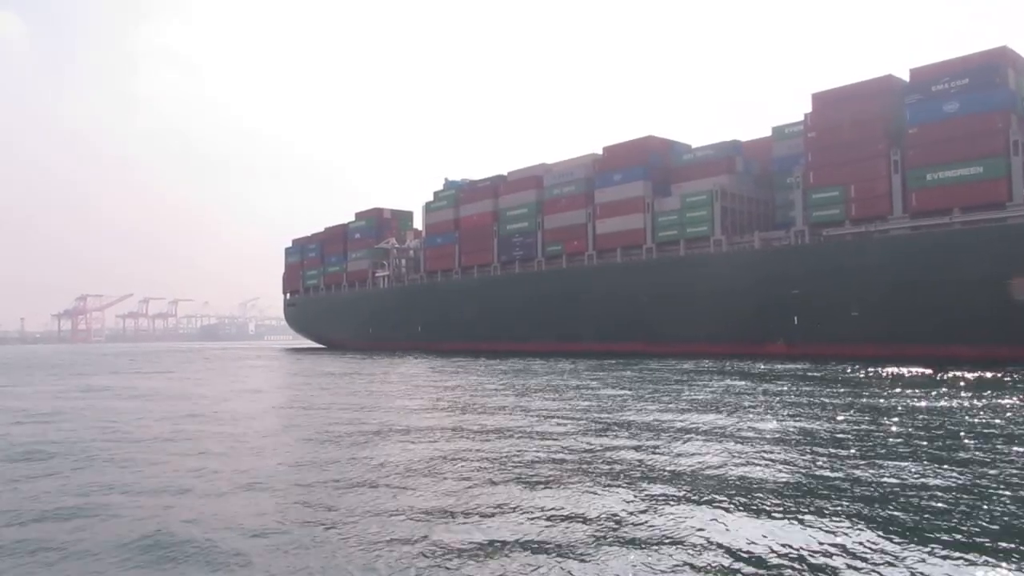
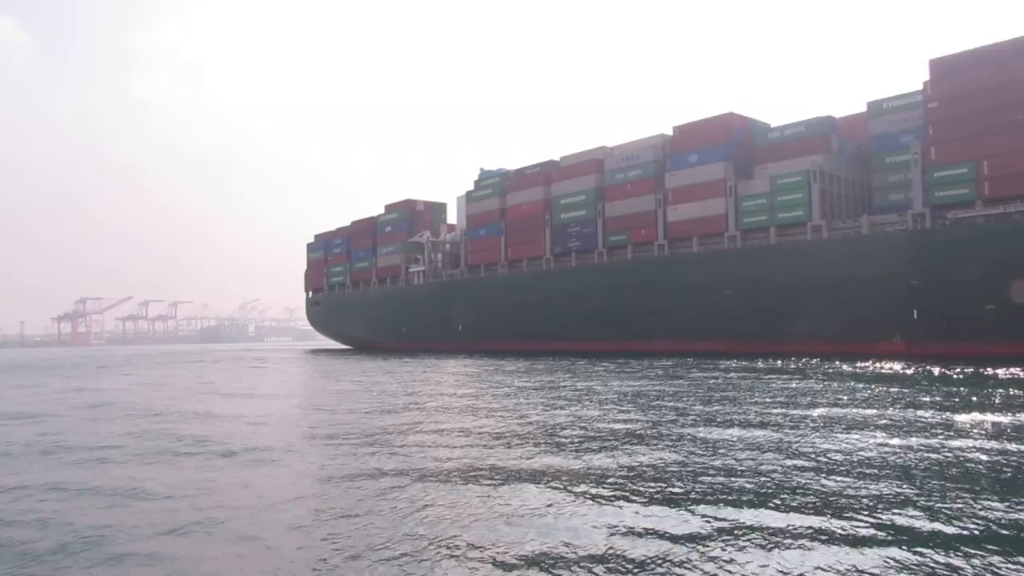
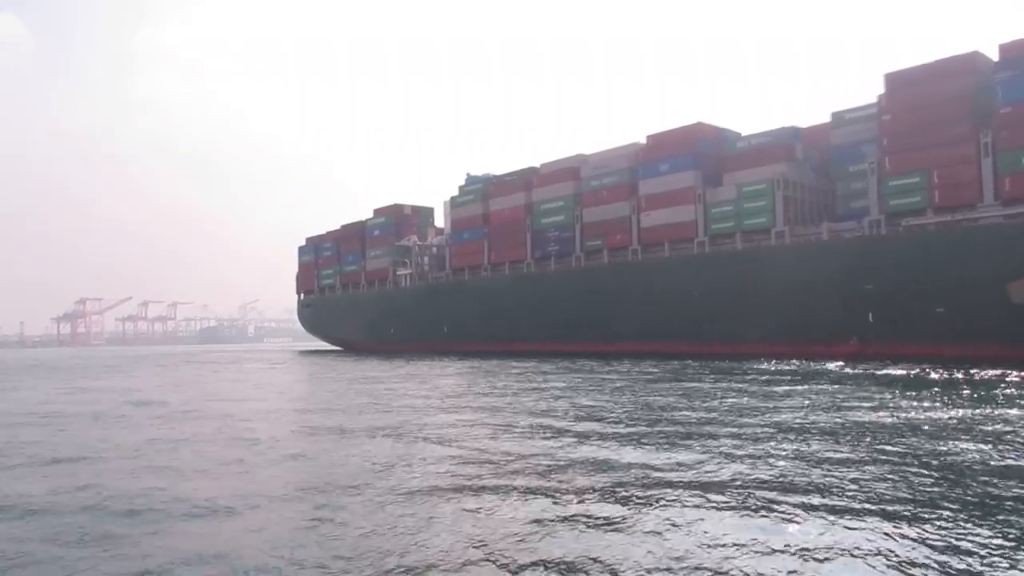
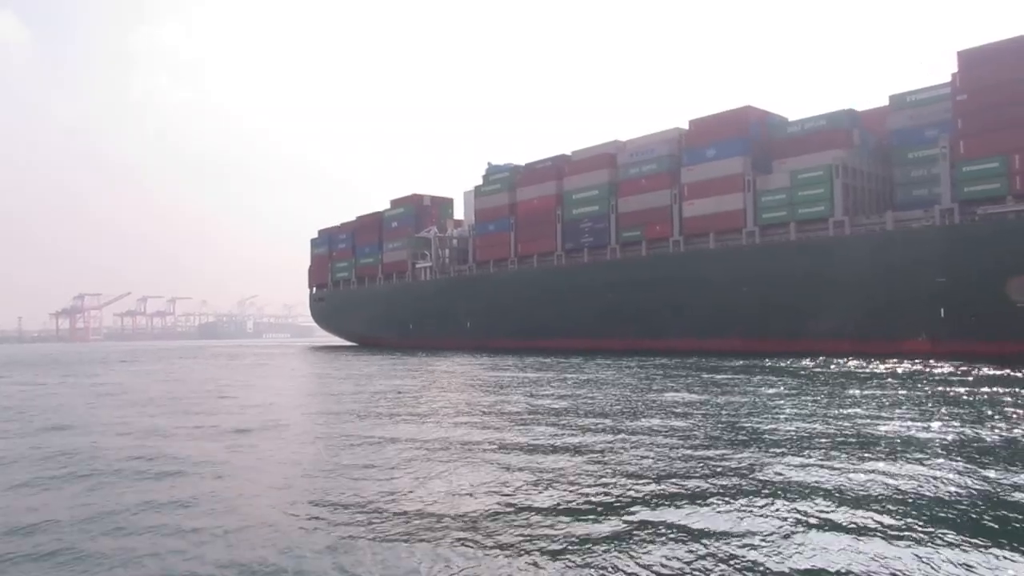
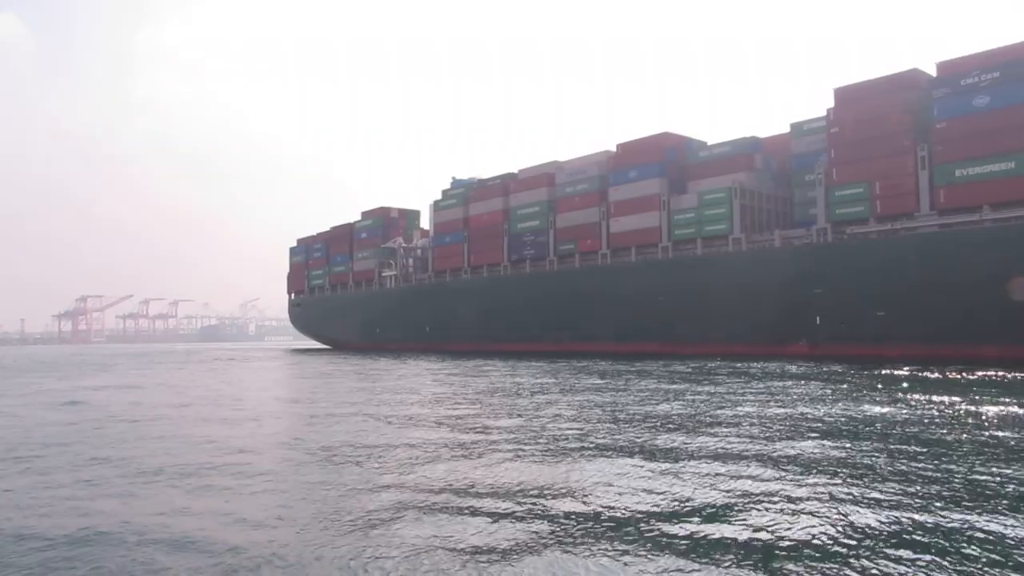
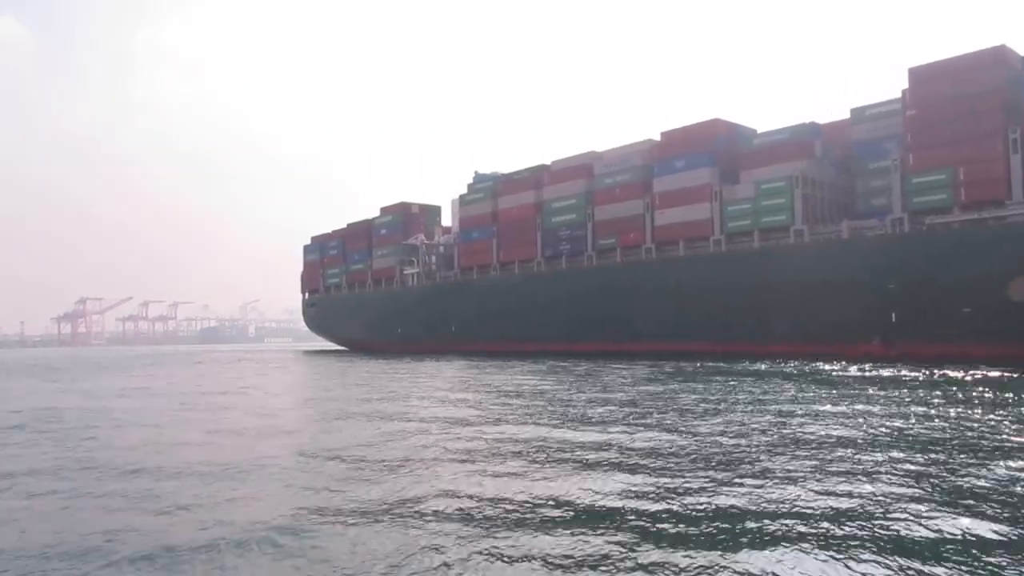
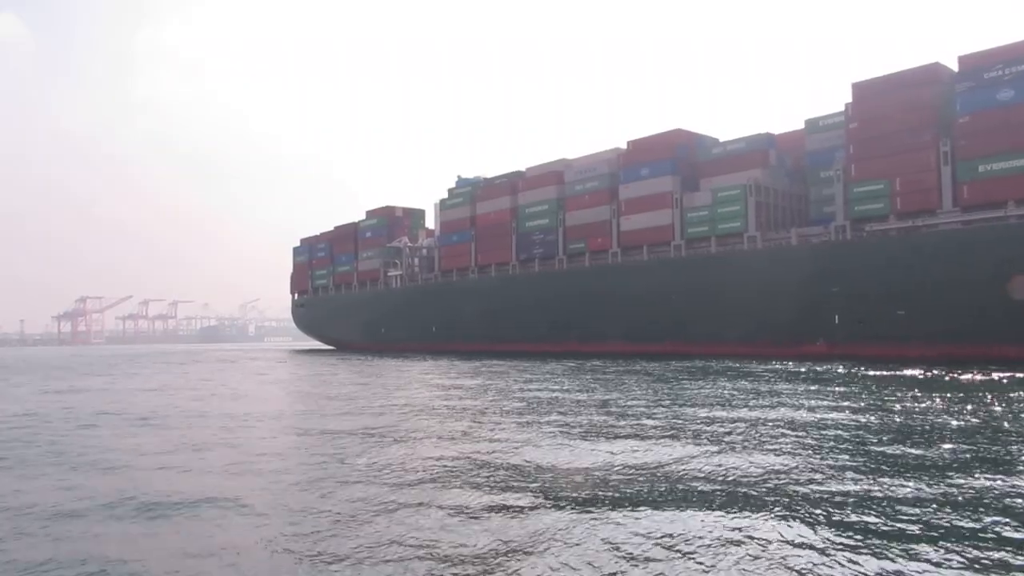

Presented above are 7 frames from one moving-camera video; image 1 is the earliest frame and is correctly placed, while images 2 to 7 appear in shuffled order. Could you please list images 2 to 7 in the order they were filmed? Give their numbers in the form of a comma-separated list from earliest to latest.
5, 7, 3, 6, 2, 4
